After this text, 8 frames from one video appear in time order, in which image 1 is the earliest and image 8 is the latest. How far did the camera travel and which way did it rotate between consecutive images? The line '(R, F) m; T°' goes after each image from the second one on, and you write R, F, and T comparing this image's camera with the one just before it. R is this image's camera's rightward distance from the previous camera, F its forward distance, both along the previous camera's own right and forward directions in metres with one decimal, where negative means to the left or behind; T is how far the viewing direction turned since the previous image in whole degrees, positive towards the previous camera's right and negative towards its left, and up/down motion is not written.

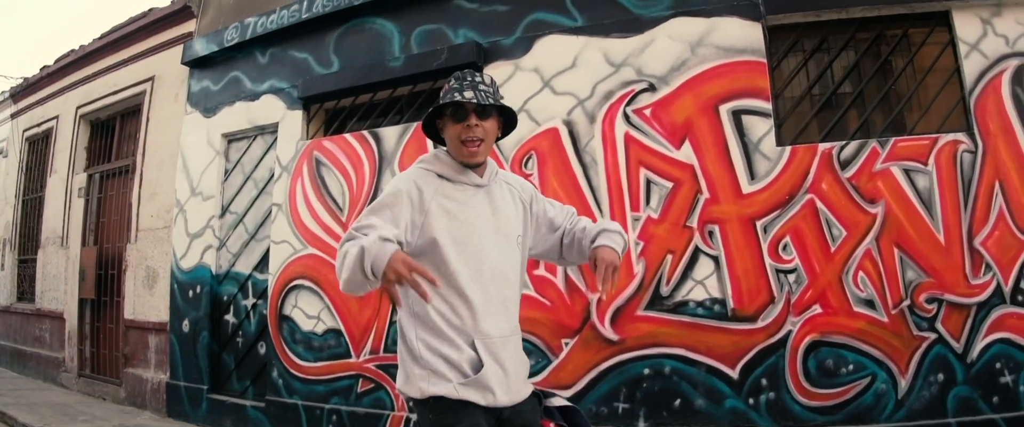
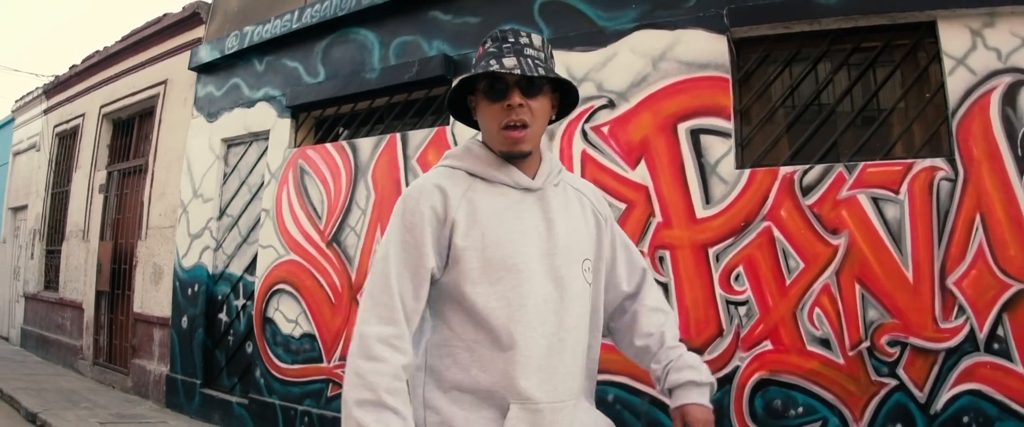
(+0.7, +0.1) m; -7°
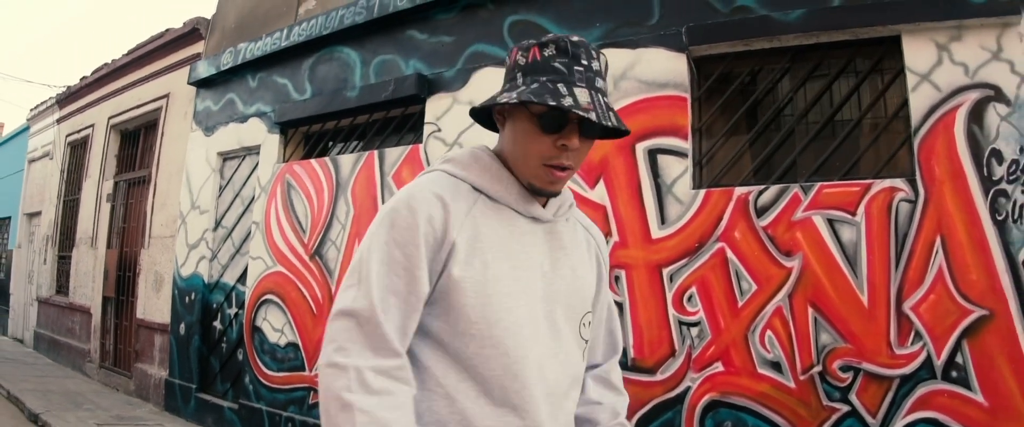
(+0.4, 0.0) m; -3°
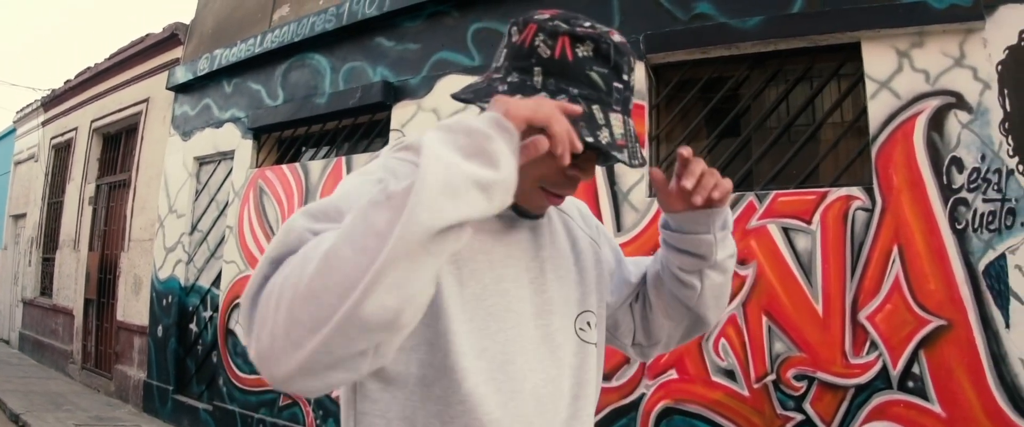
(+0.3, 0.0) m; -1°
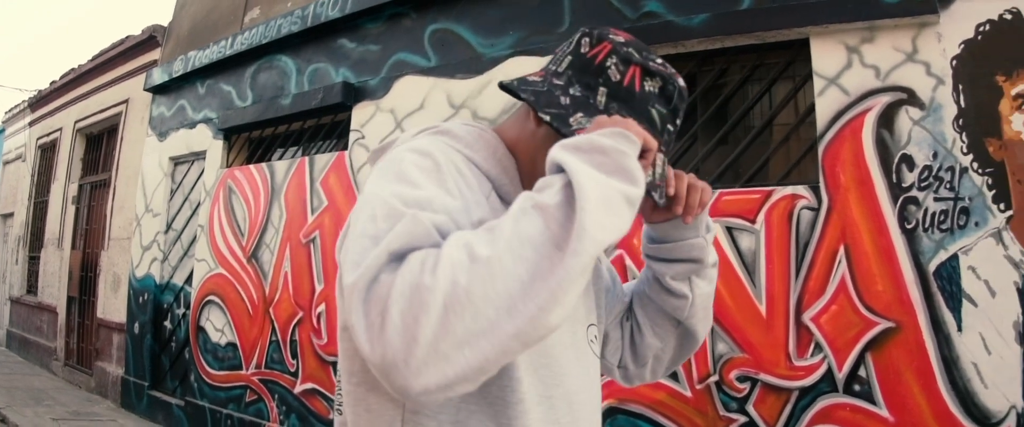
(+0.4, 0.0) m; -2°
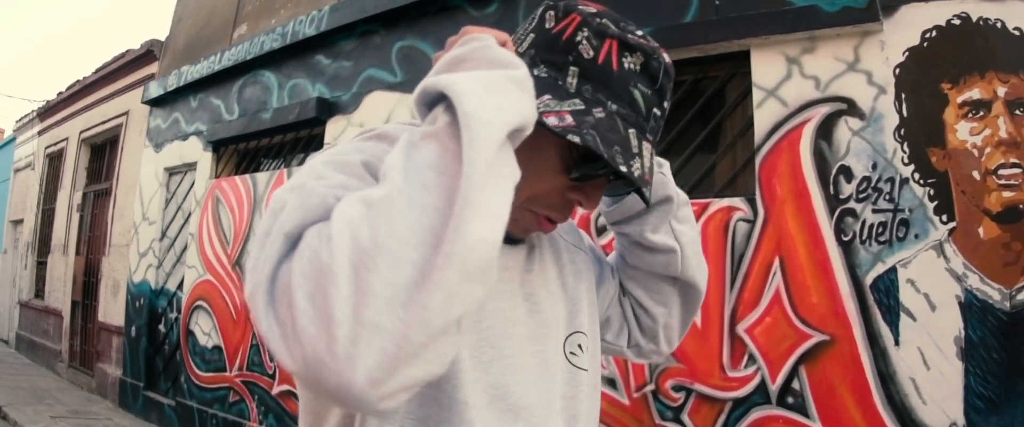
(+0.5, -0.1) m; -3°
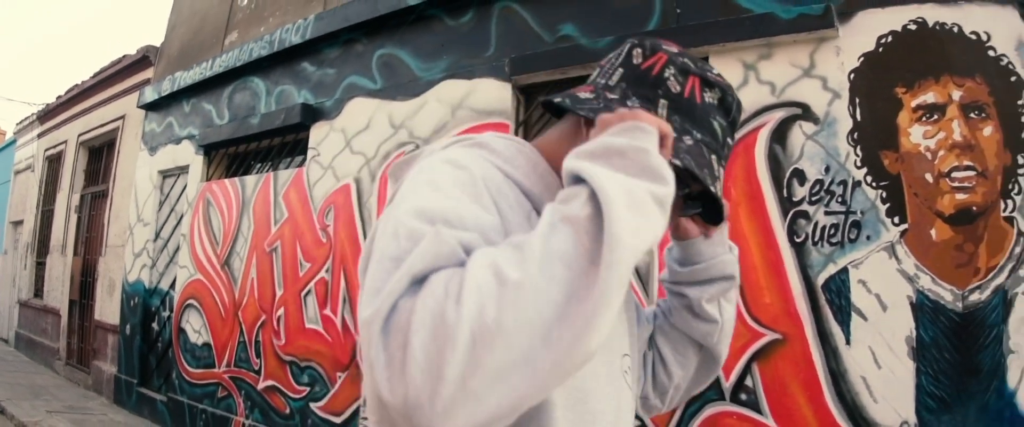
(+0.2, -0.1) m; -1°
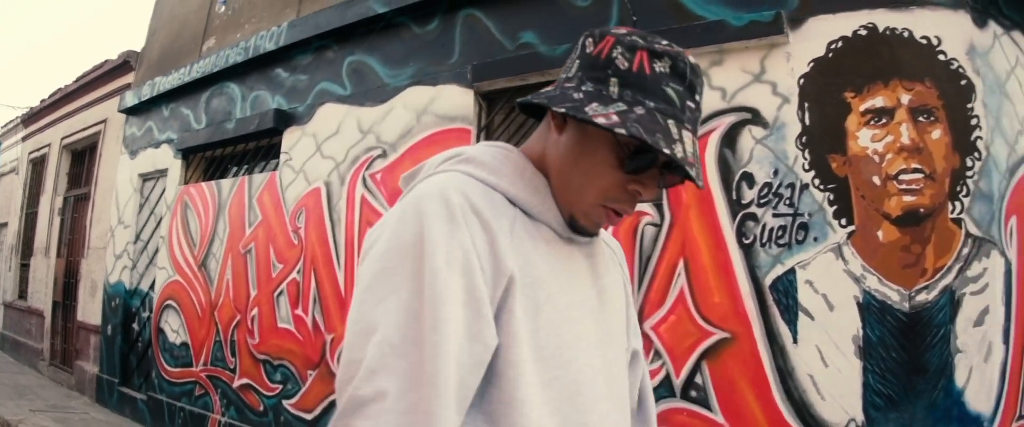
(+0.2, -0.1) m; 0°
